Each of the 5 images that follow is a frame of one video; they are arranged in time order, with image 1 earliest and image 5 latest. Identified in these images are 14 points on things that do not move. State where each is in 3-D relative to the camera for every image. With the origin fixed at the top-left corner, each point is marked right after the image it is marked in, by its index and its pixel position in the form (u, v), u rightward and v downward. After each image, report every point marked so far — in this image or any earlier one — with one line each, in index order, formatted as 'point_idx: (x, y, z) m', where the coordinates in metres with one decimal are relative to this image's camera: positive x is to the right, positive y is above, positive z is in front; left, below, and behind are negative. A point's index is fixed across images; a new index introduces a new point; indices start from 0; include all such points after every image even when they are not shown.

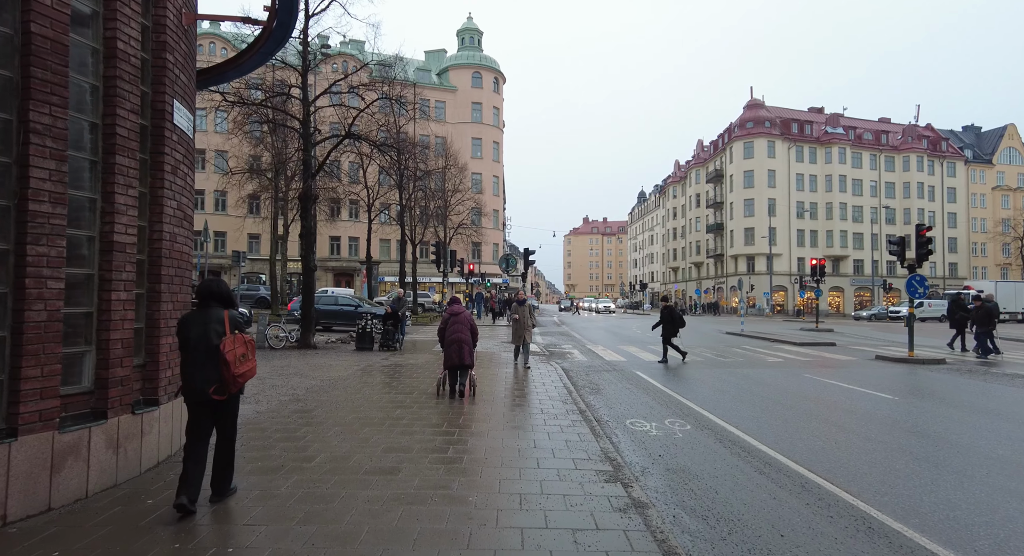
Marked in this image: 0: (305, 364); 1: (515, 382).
0: (-4.5, -1.9, +11.8) m
1: (+0.1, -2.1, +11.2) m
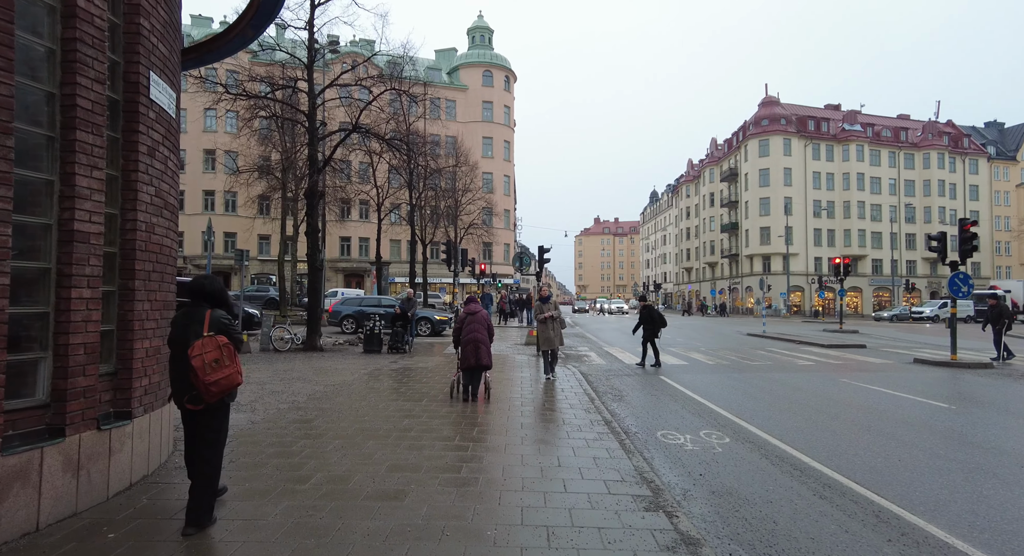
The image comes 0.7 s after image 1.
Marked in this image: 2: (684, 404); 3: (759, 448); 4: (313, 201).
0: (-4.1, -1.8, +11.2) m
1: (+0.4, -2.1, +10.6) m
2: (+2.6, -1.9, +8.4) m
3: (+2.7, -1.9, +6.0) m
4: (-5.4, +2.1, +14.9) m
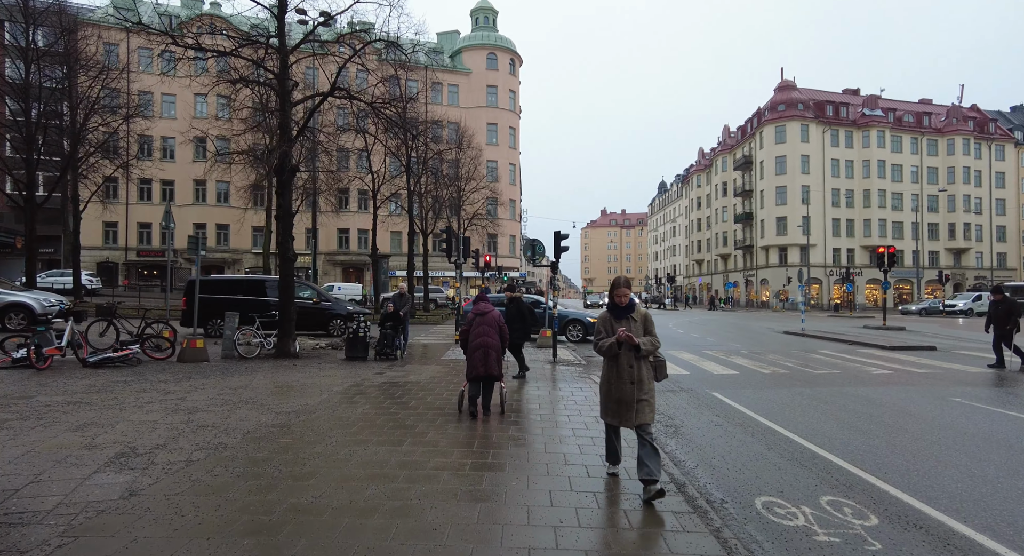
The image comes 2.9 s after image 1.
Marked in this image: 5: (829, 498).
0: (-3.9, -1.7, +8.9) m
1: (+0.6, -1.9, +8.3) m
2: (+2.8, -1.8, +6.1) m
3: (+2.9, -1.8, +3.7) m
4: (-5.2, +2.3, +12.5) m
5: (+2.6, -1.8, +4.5) m
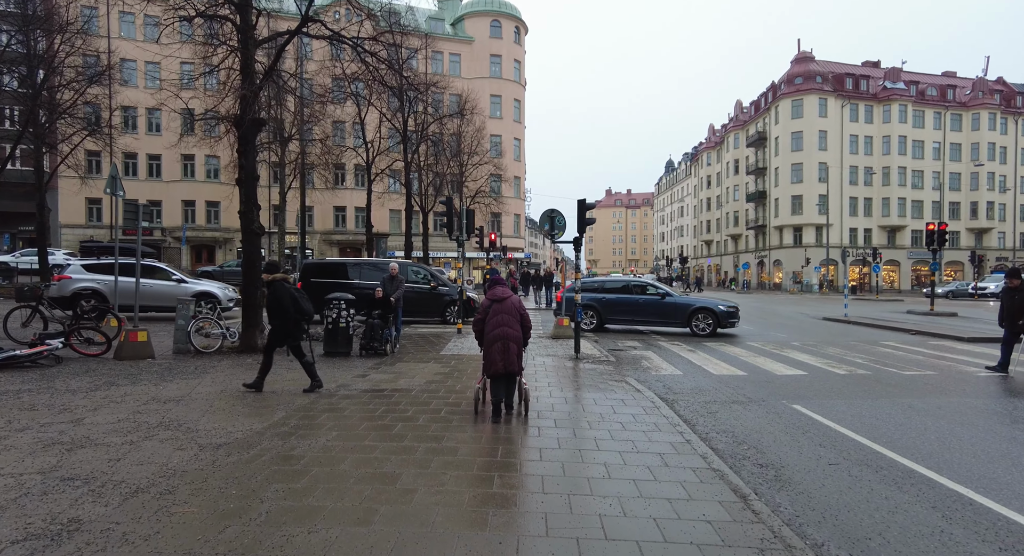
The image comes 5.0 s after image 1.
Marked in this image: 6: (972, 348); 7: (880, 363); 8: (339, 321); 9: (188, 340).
0: (-3.7, -1.4, +6.9) m
1: (+0.8, -1.7, +6.2) m
2: (+3.1, -1.6, +4.0) m
3: (+3.1, -1.7, +1.6) m
4: (-4.9, +2.7, +10.3) m
5: (+2.8, -1.7, +2.4) m
6: (+9.9, -1.5, +11.8) m
7: (+6.7, -1.5, +10.0) m
8: (-3.1, -0.8, +9.9) m
9: (-5.7, -1.1, +9.7) m
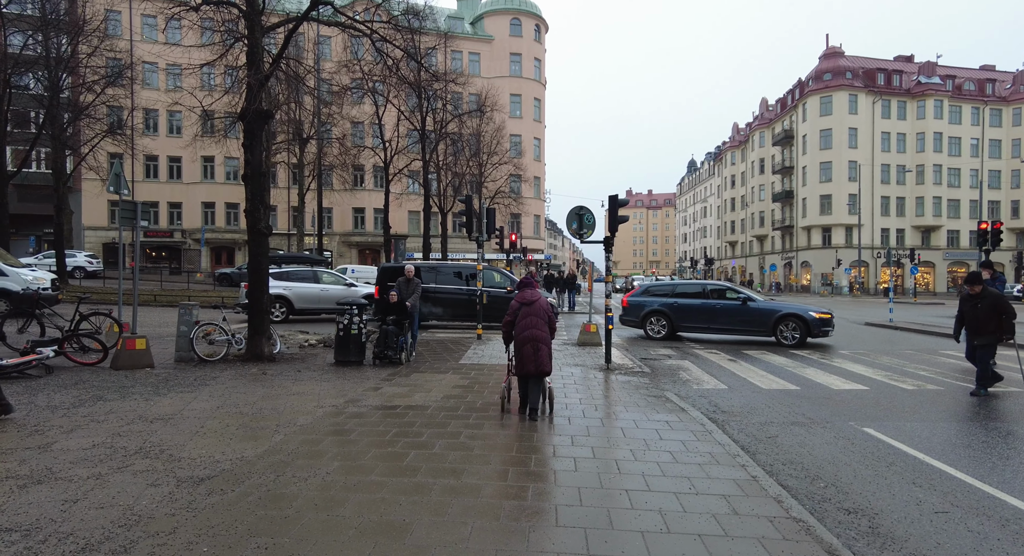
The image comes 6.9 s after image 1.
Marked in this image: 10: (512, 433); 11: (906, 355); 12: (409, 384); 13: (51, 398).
0: (-3.4, -1.5, +6.2) m
1: (+1.1, -1.7, +5.3) m
2: (+3.3, -1.7, +3.0) m
3: (+3.2, -1.7, +0.7) m
4: (-4.5, +2.6, +9.7) m
5: (+3.0, -1.7, +1.4) m
6: (+10.4, -1.5, +10.7) m
7: (+7.1, -1.6, +9.0) m
8: (-2.7, -0.8, +9.2) m
9: (-5.3, -1.1, +9.0) m
10: (0.0, -1.6, +5.5) m
11: (+8.1, -1.5, +11.3) m
12: (-1.5, -1.5, +7.9) m
13: (-5.2, -1.4, +6.2) m
